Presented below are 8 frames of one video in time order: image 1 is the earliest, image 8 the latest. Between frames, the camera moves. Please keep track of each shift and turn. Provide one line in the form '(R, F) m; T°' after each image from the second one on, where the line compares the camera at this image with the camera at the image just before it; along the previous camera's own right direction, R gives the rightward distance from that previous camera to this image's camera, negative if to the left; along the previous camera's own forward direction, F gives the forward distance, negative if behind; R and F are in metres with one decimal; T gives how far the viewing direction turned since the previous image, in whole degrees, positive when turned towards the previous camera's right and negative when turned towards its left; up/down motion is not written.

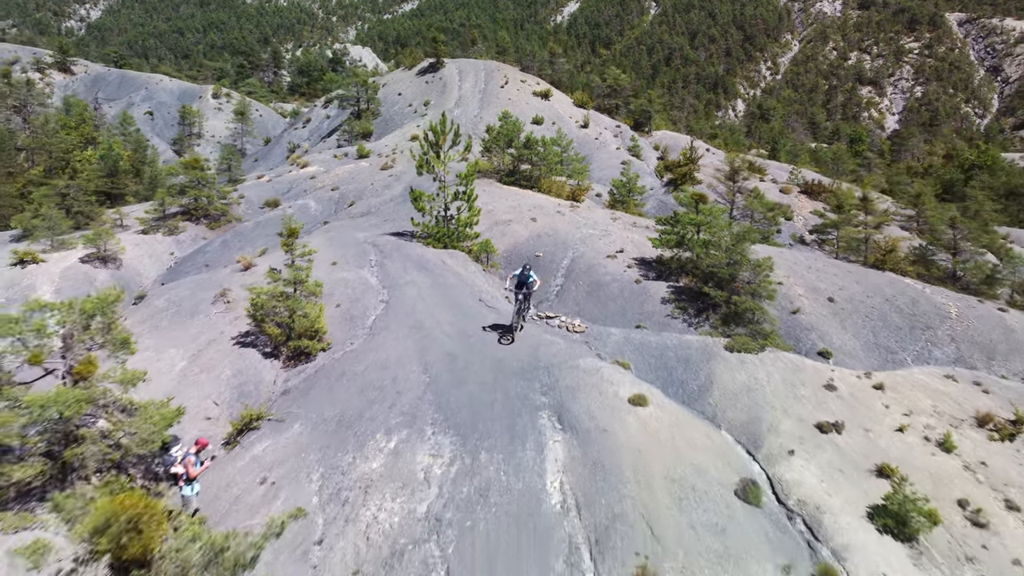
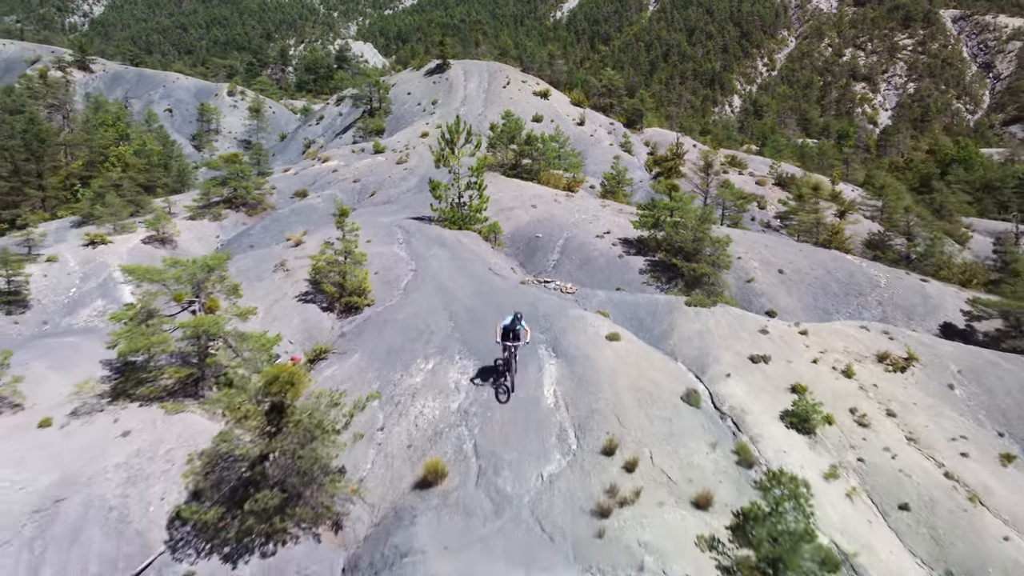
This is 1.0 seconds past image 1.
(-0.2, -4.7) m; 0°
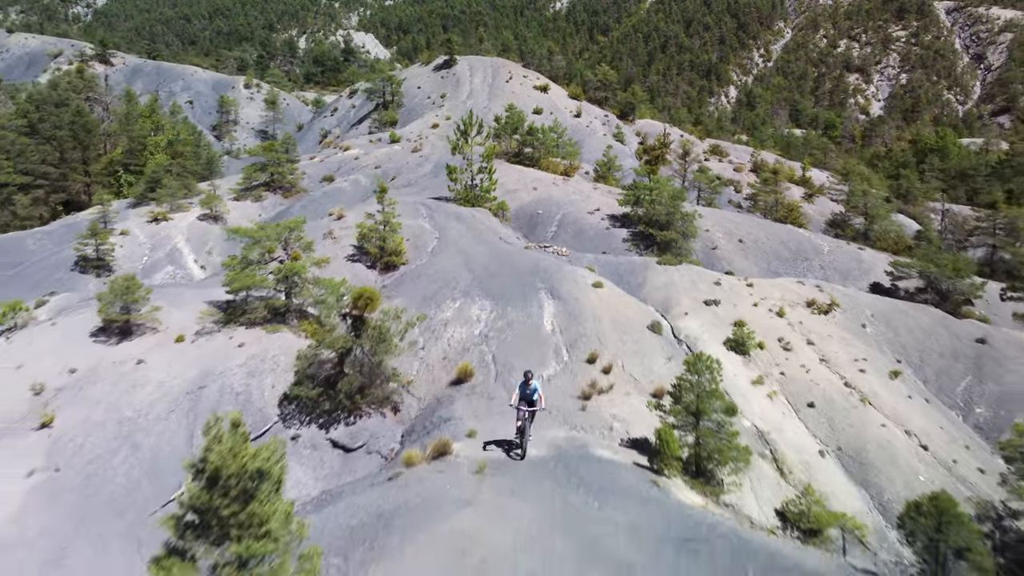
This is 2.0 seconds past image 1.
(-0.2, -5.5) m; 0°
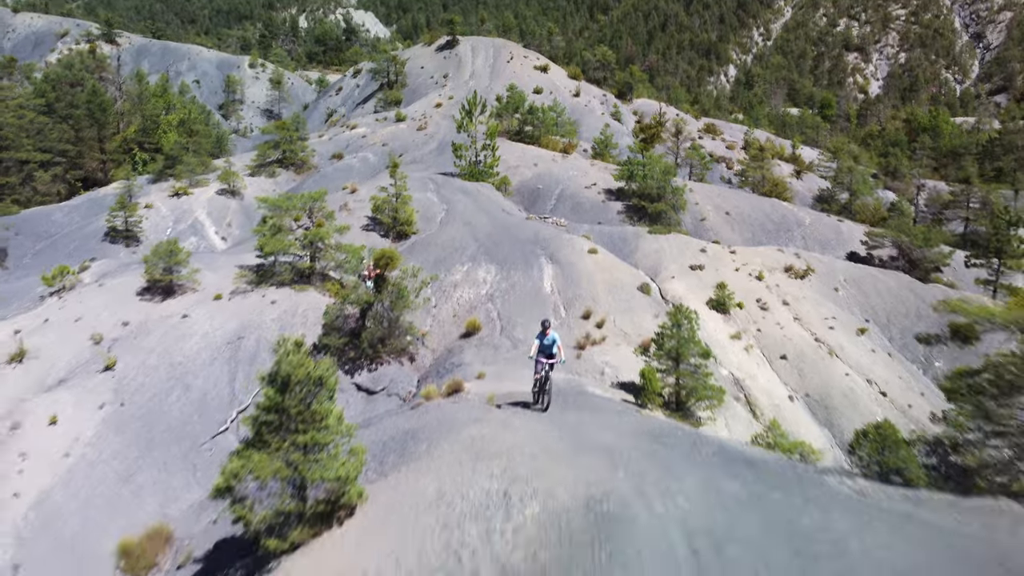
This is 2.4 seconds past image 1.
(-0.1, -2.4) m; 0°
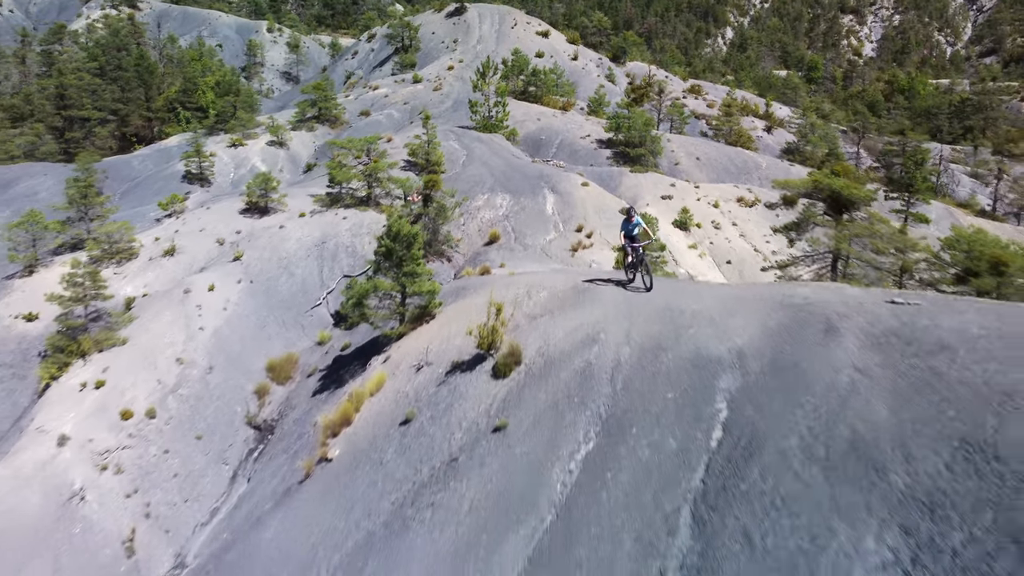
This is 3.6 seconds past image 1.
(-0.4, -7.6) m; 0°
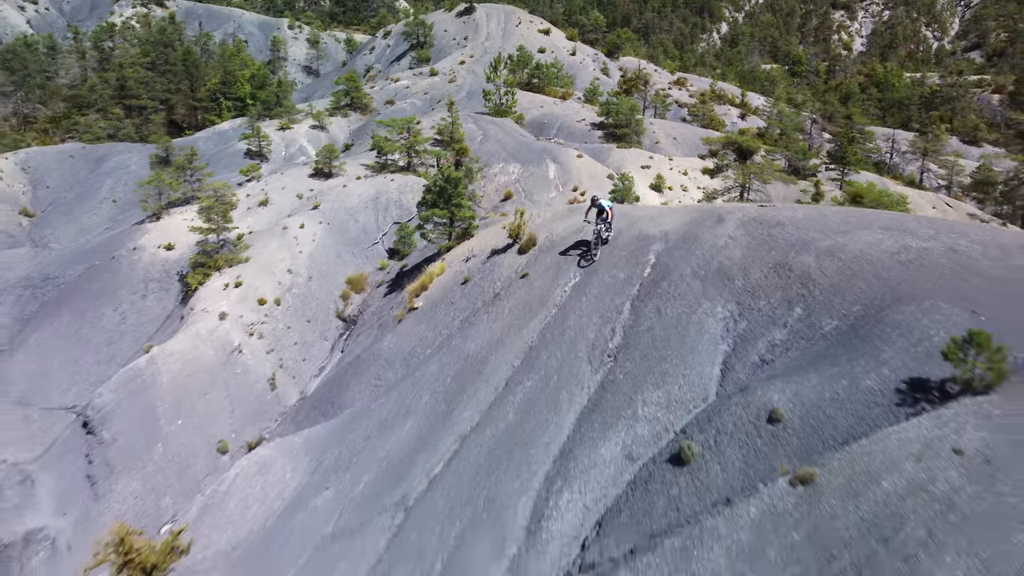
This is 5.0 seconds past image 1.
(-0.5, -8.6) m; 0°
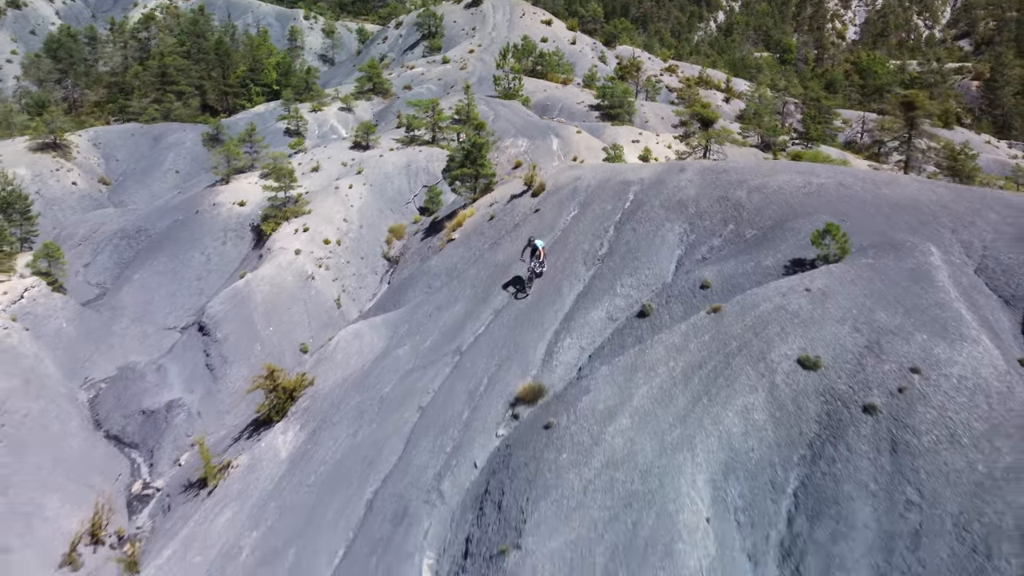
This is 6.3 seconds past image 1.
(-0.5, -7.3) m; 0°
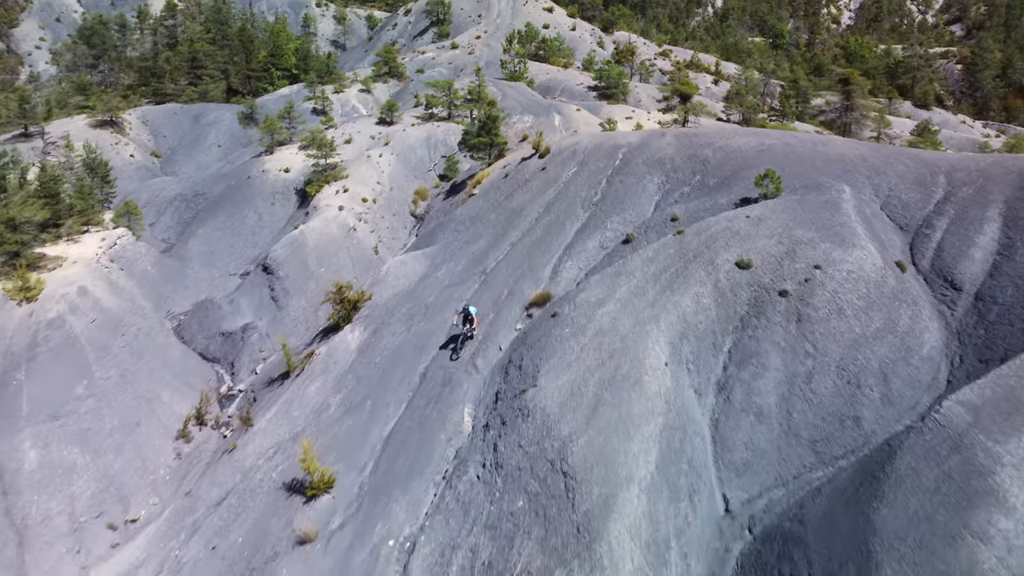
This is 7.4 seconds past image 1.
(-0.5, -6.4) m; 0°
